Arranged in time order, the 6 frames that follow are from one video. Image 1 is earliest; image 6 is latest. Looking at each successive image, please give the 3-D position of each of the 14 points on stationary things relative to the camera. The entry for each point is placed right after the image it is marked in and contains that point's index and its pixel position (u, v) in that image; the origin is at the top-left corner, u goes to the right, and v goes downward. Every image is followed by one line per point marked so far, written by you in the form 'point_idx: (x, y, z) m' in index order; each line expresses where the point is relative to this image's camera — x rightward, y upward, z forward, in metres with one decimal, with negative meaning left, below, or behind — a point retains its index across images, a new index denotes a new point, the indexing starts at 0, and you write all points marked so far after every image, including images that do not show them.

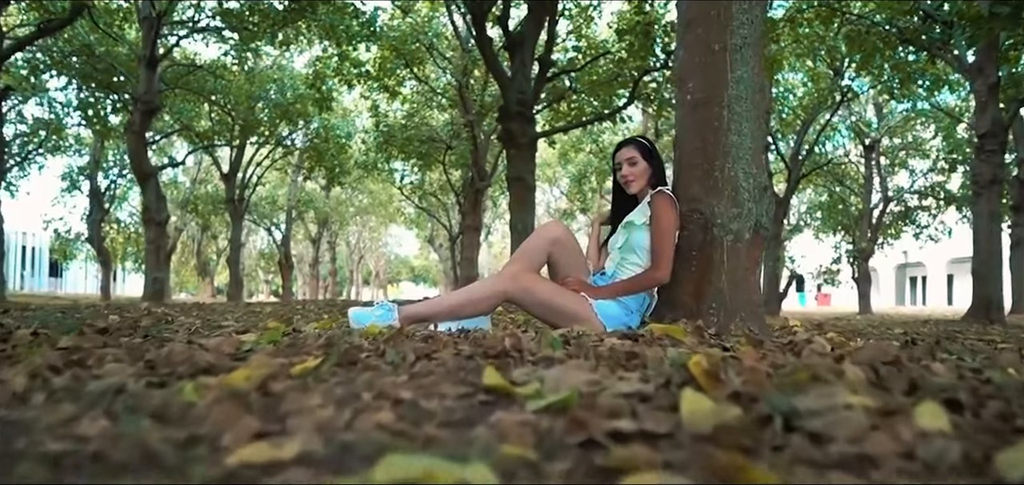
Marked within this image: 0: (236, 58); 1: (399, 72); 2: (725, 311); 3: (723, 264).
0: (-5.4, +3.5, +18.4) m
1: (-2.2, +3.3, +18.6) m
2: (+1.2, -0.4, +5.0) m
3: (+1.2, -0.1, +5.1) m
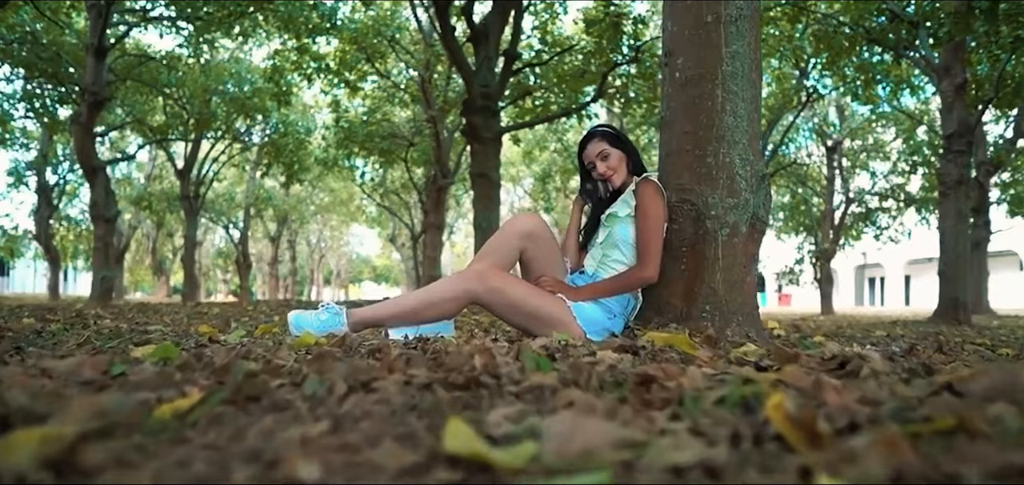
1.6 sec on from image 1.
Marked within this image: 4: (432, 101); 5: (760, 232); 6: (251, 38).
0: (-6.1, +3.6, +17.5) m
1: (-2.9, +3.3, +17.9) m
2: (+1.0, -0.4, +4.5) m
3: (+1.0, -0.1, +4.5) m
4: (-1.7, +2.9, +19.1) m
5: (+1.2, 0.0, +4.6) m
6: (-5.3, +4.1, +18.9) m
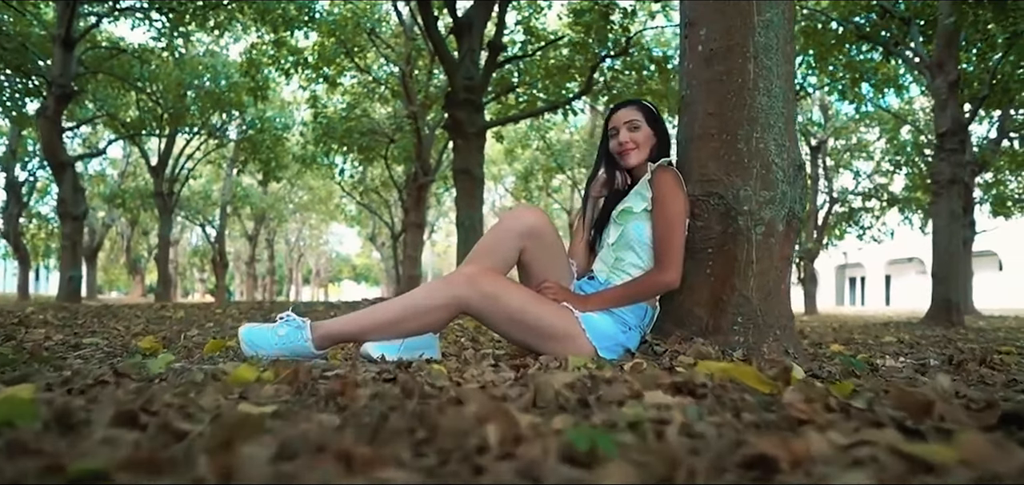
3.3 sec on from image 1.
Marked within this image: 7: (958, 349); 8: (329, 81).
0: (-6.4, +3.6, +16.7) m
1: (-3.2, +3.4, +17.2) m
2: (+1.0, -0.4, +3.8) m
3: (+1.0, -0.1, +3.8) m
4: (-2.0, +2.9, +18.4) m
5: (+1.2, 0.0, +4.0) m
6: (-5.6, +4.1, +18.1) m
7: (+3.8, -0.9, +7.9) m
8: (-3.3, +2.9, +16.9) m
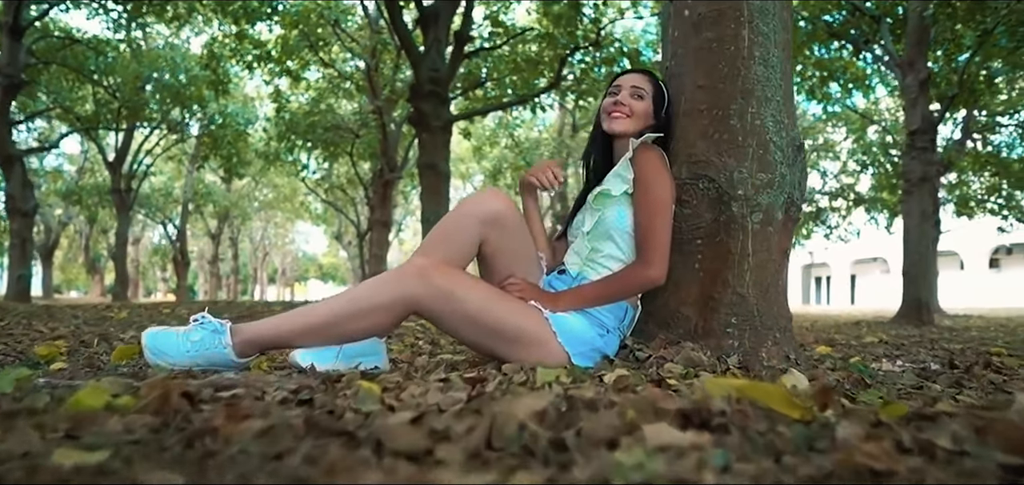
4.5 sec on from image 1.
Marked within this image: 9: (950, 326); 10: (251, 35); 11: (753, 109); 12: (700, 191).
0: (-7.0, +3.7, +16.0) m
1: (-3.8, +3.4, +16.5) m
2: (+0.9, -0.3, +3.3) m
3: (+0.8, -0.1, +3.3) m
4: (-2.6, +2.9, +17.8) m
5: (+1.1, +0.1, +3.5) m
6: (-6.2, +4.2, +17.4) m
7: (+3.5, -0.9, +7.5) m
8: (-3.9, +3.0, +16.2) m
9: (+5.7, -1.1, +11.9) m
10: (-4.3, +3.4, +15.1) m
11: (+0.9, +0.5, +3.5) m
12: (+0.7, +0.2, +3.4) m
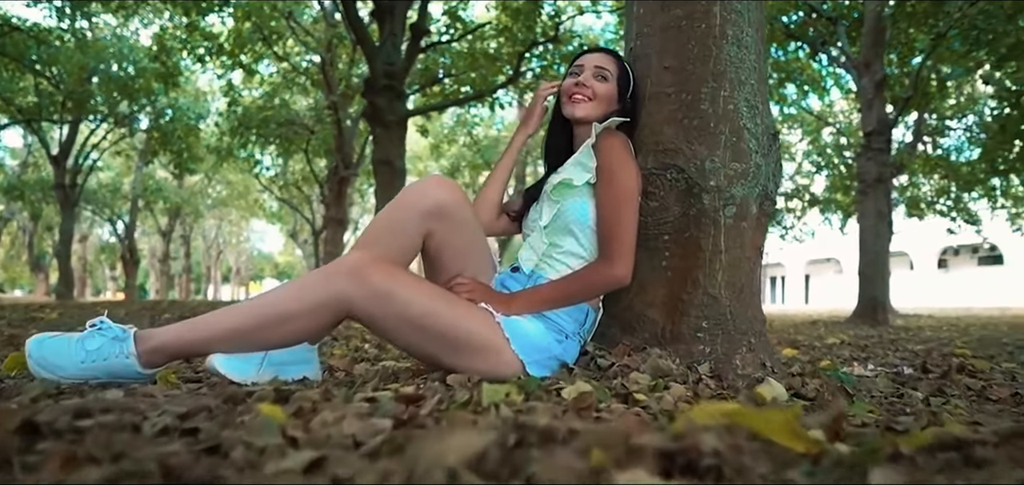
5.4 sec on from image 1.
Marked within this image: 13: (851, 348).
0: (-7.7, +3.7, +15.3) m
1: (-4.5, +3.5, +16.0) m
2: (+0.7, -0.3, +3.0) m
3: (+0.7, 0.0, +3.0) m
4: (-3.4, +3.0, +17.3) m
5: (+0.9, +0.1, +3.2) m
6: (-7.0, +4.3, +16.7) m
7: (+3.2, -0.9, +7.3) m
8: (-4.6, +3.0, +15.7) m
9: (+5.1, -1.1, +11.8) m
10: (-5.0, +3.5, +14.5) m
11: (+0.7, +0.5, +3.2) m
12: (+0.5, +0.2, +3.1) m
13: (+2.7, -0.9, +7.4) m
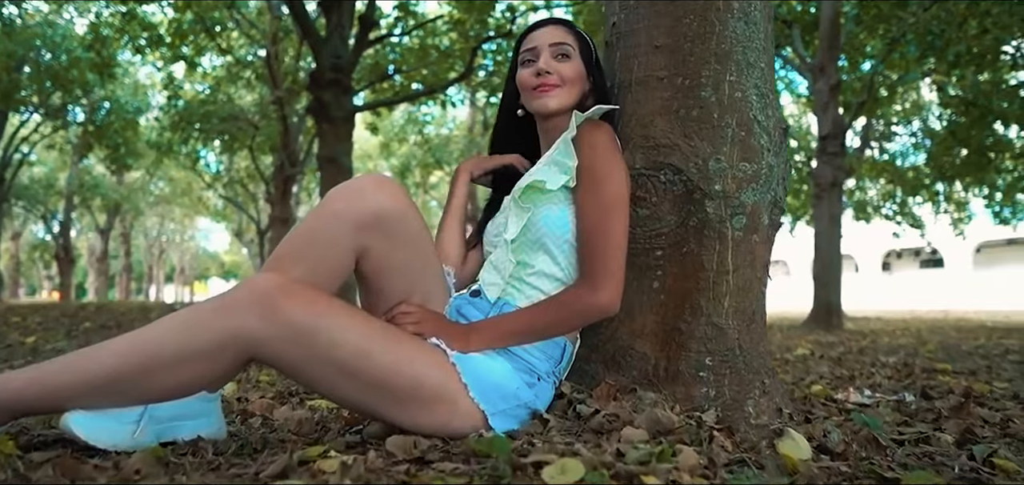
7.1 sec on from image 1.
0: (-8.4, +3.7, +14.3) m
1: (-5.3, +3.5, +15.1) m
2: (+0.6, -0.4, +2.4) m
3: (+0.6, -0.1, +2.5) m
4: (-4.3, +3.0, +16.5) m
5: (+0.8, 0.0, +2.7) m
6: (-7.8, +4.3, +15.8) m
7: (+2.8, -0.9, +6.9) m
8: (-5.4, +3.0, +14.8) m
9: (+4.5, -1.2, +11.5) m
10: (-5.7, +3.4, +13.6) m
11: (+0.6, +0.5, +2.6) m
12: (+0.4, +0.2, +2.5) m
13: (+2.4, -0.9, +6.9) m
